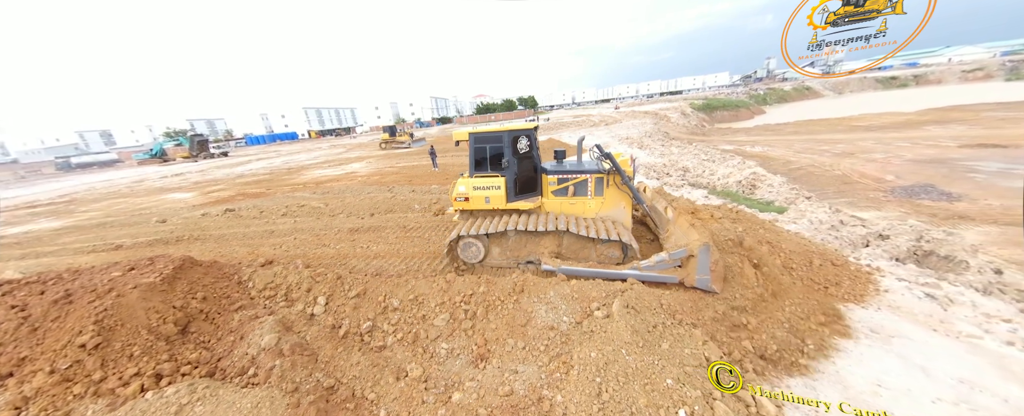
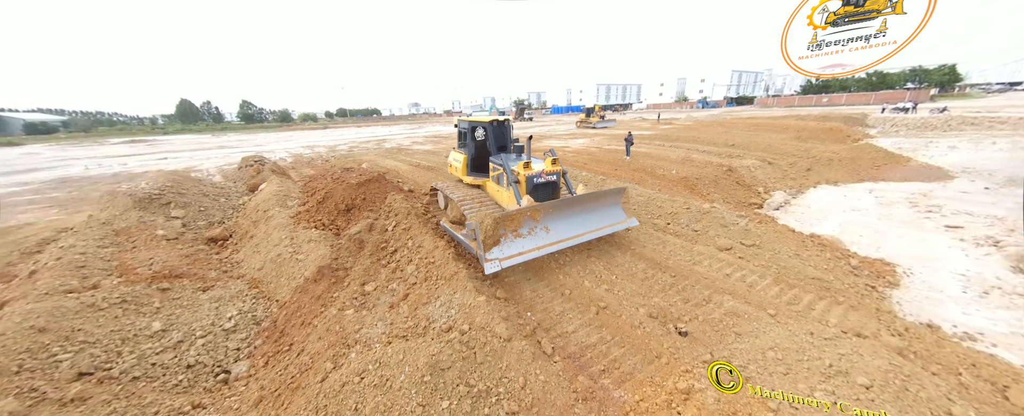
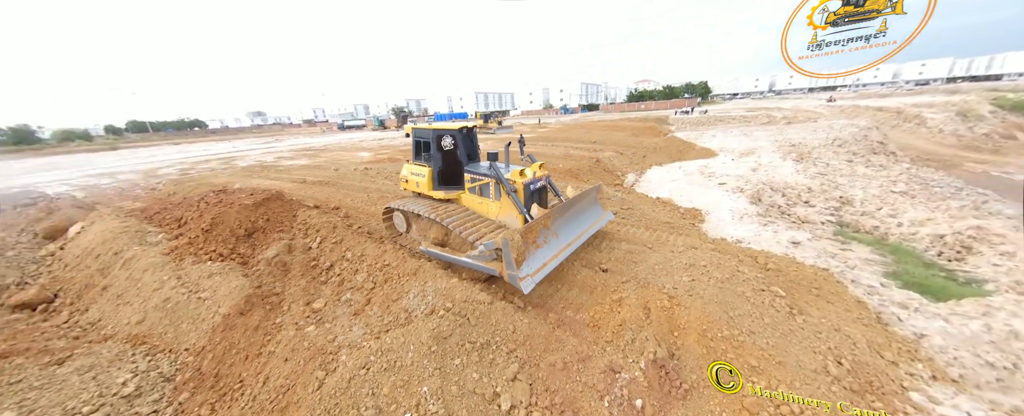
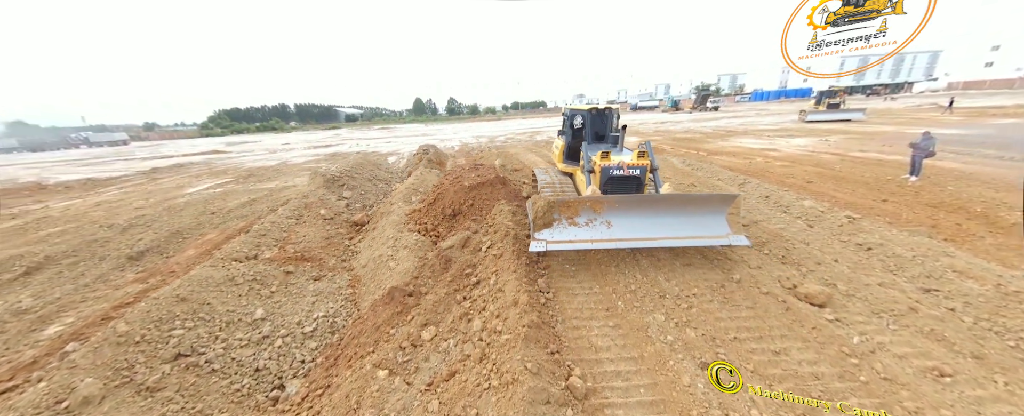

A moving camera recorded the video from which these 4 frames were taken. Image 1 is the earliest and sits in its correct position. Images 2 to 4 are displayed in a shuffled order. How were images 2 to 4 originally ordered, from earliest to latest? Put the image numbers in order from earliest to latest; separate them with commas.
3, 2, 4
